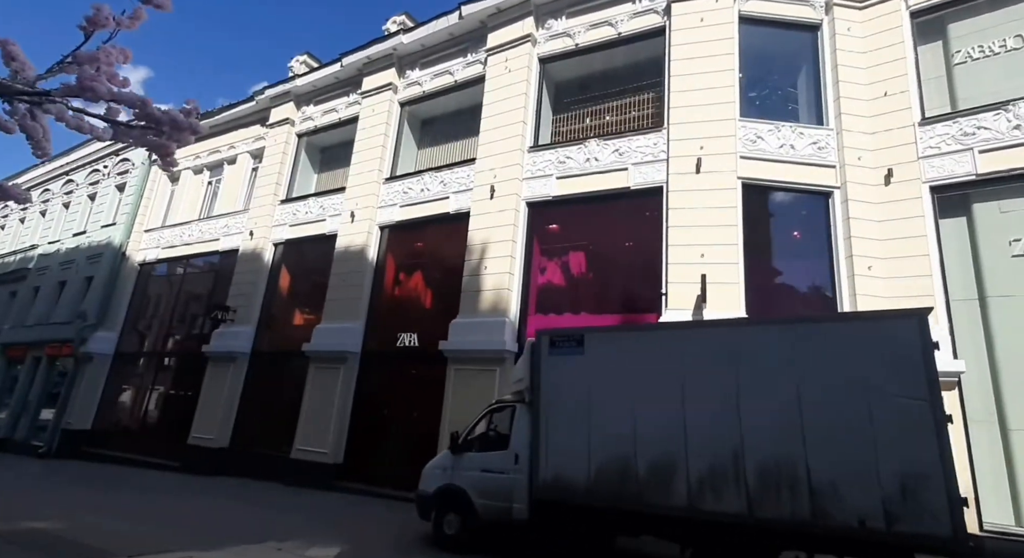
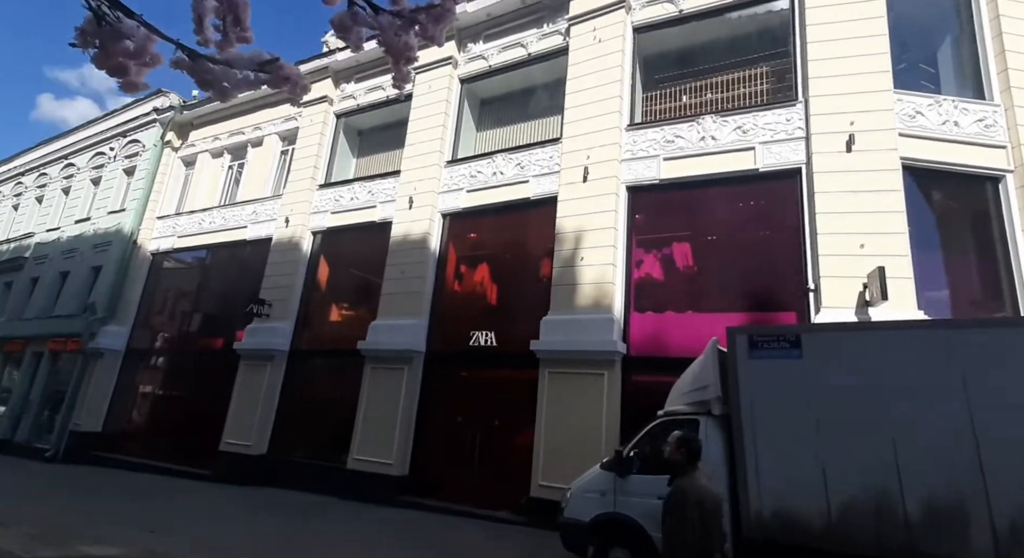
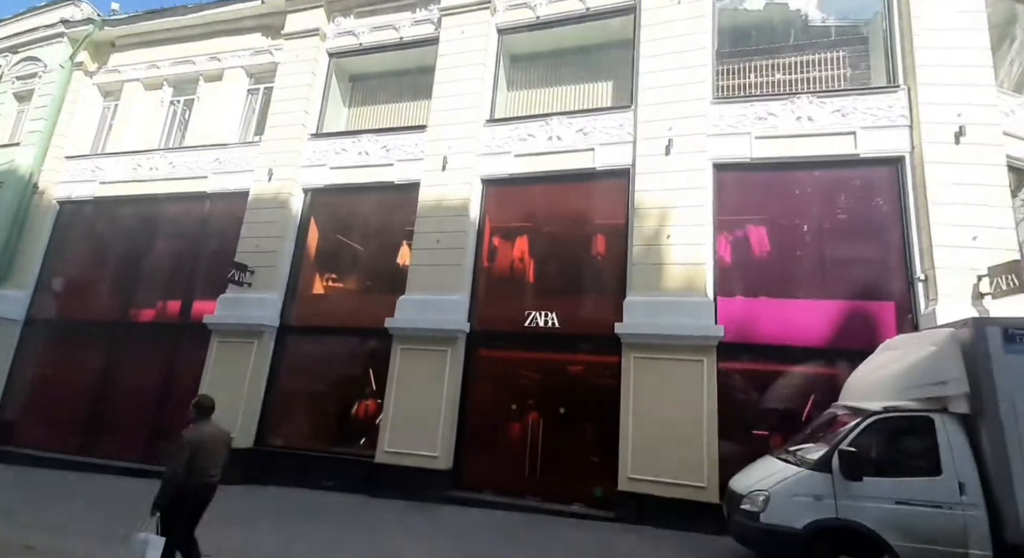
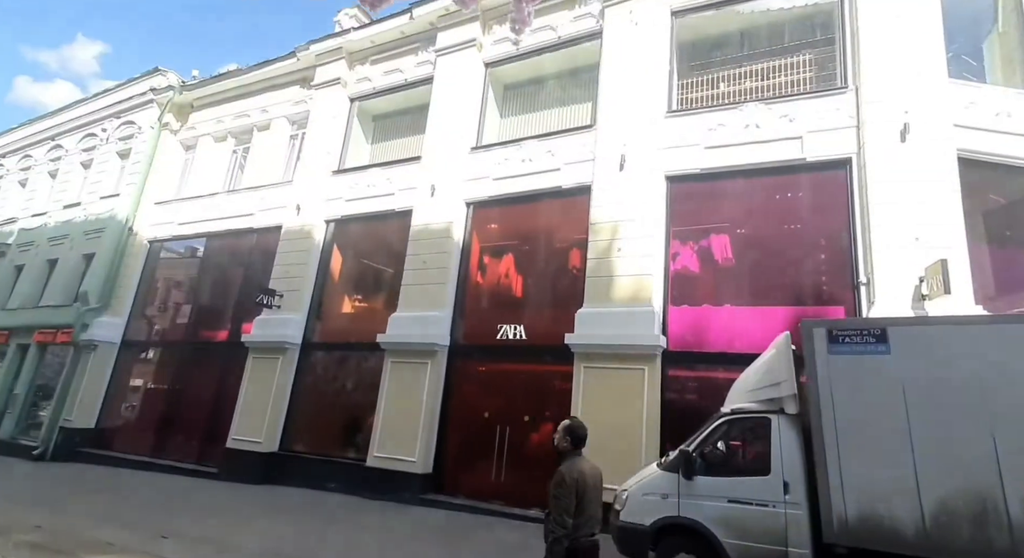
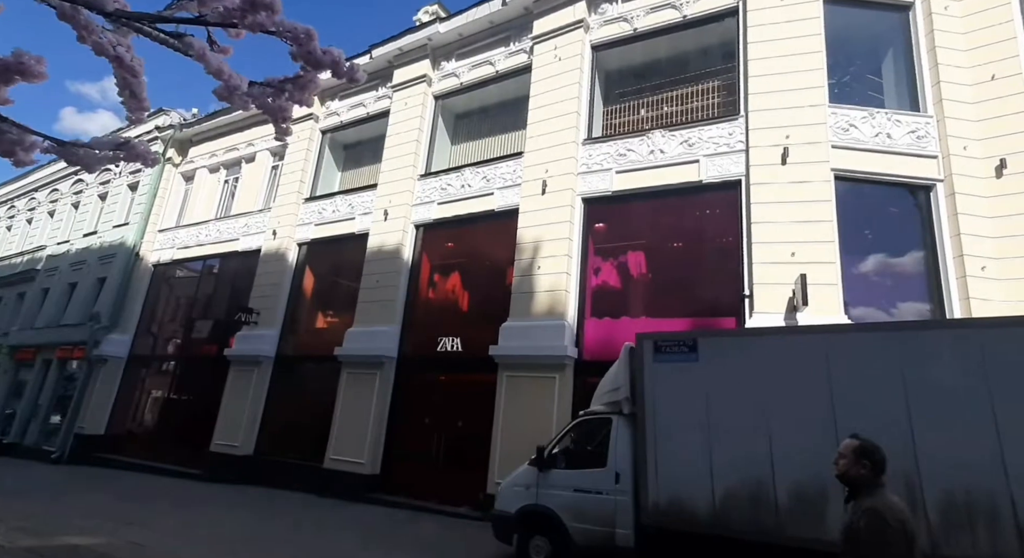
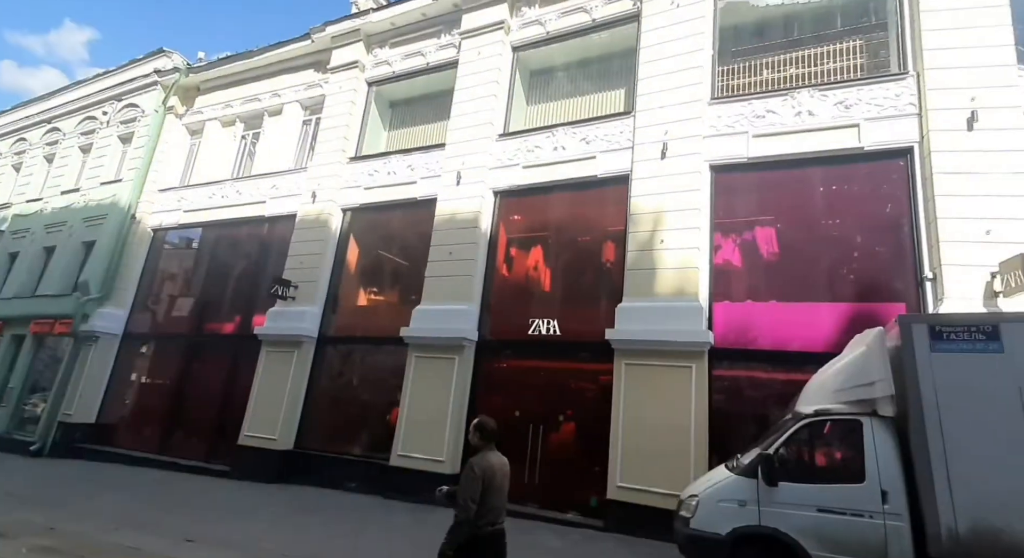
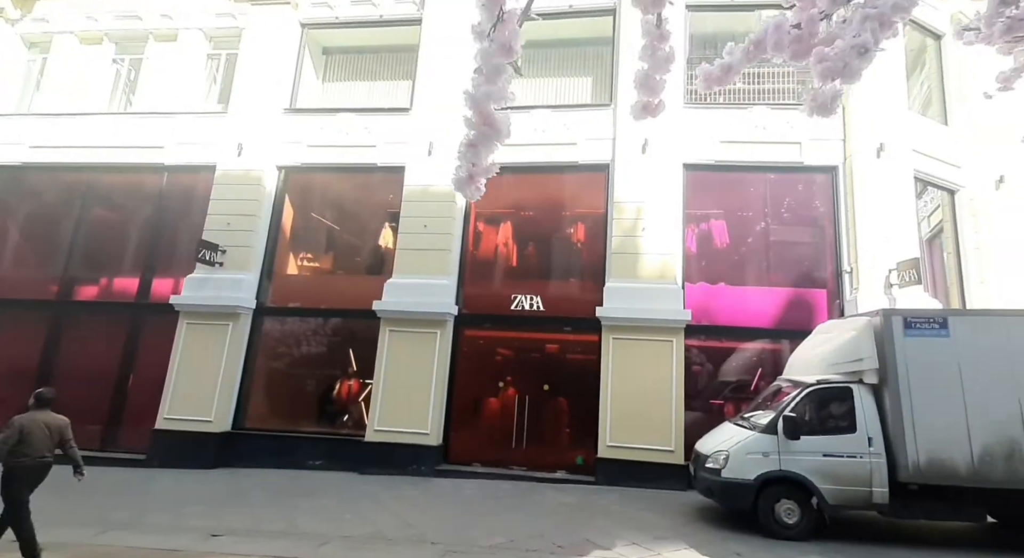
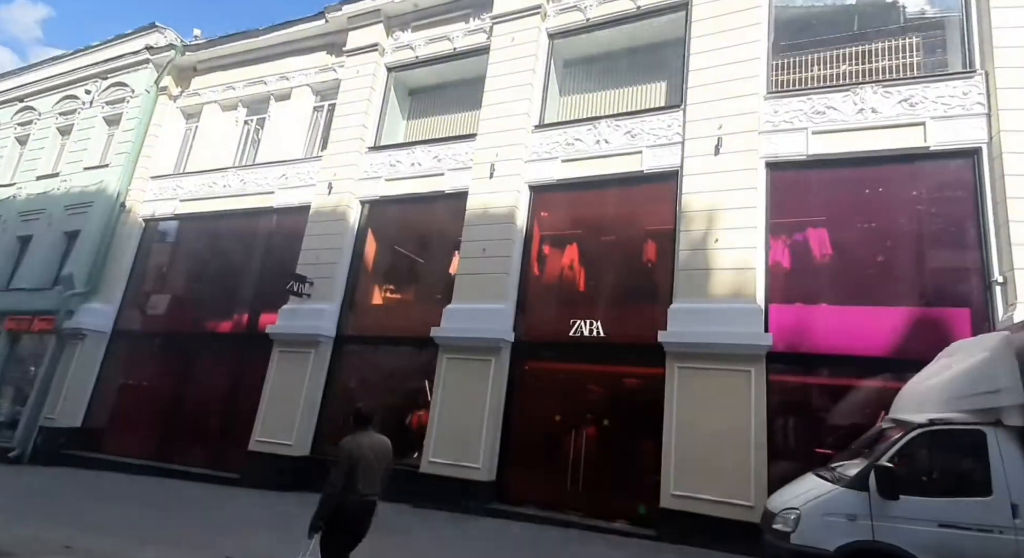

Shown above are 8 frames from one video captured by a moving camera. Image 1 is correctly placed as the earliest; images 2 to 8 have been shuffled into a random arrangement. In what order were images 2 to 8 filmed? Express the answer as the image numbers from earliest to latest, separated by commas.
5, 2, 4, 6, 8, 3, 7
